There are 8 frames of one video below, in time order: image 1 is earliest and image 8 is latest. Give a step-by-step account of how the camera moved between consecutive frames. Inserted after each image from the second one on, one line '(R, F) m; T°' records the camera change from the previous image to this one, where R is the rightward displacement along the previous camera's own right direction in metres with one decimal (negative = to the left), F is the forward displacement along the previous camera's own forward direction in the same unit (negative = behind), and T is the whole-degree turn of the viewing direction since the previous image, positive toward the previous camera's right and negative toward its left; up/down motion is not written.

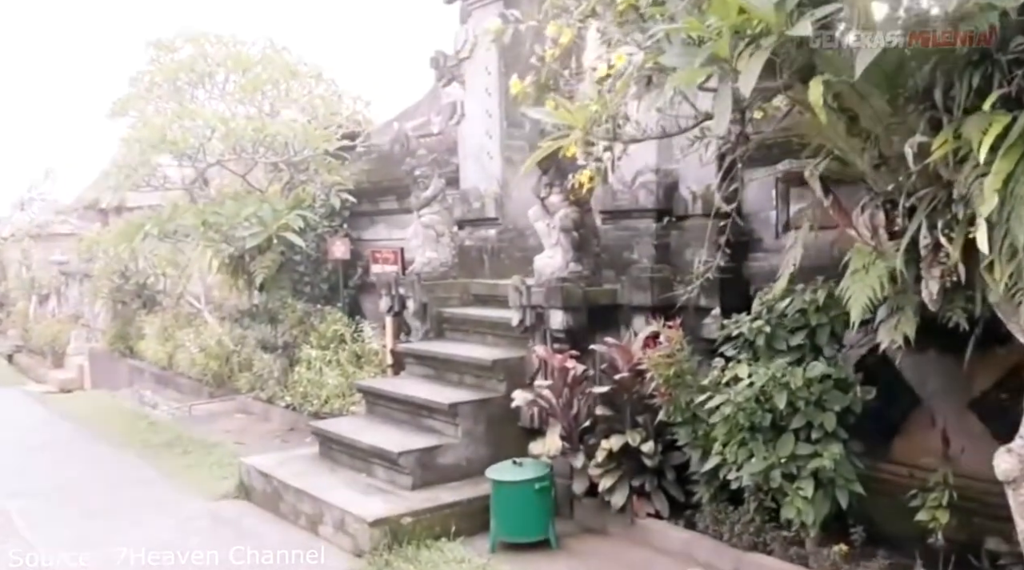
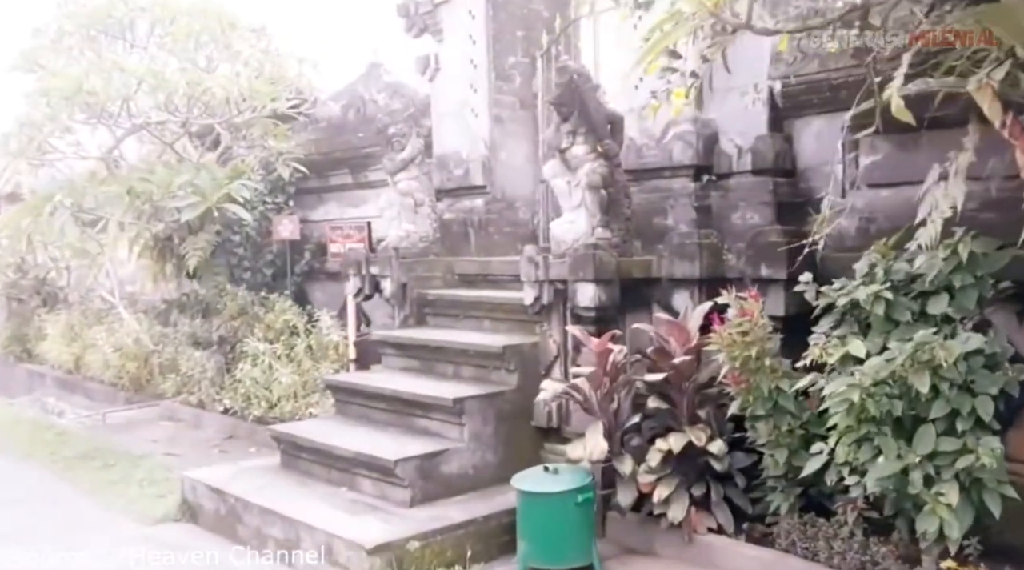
(-0.5, +0.9) m; +6°
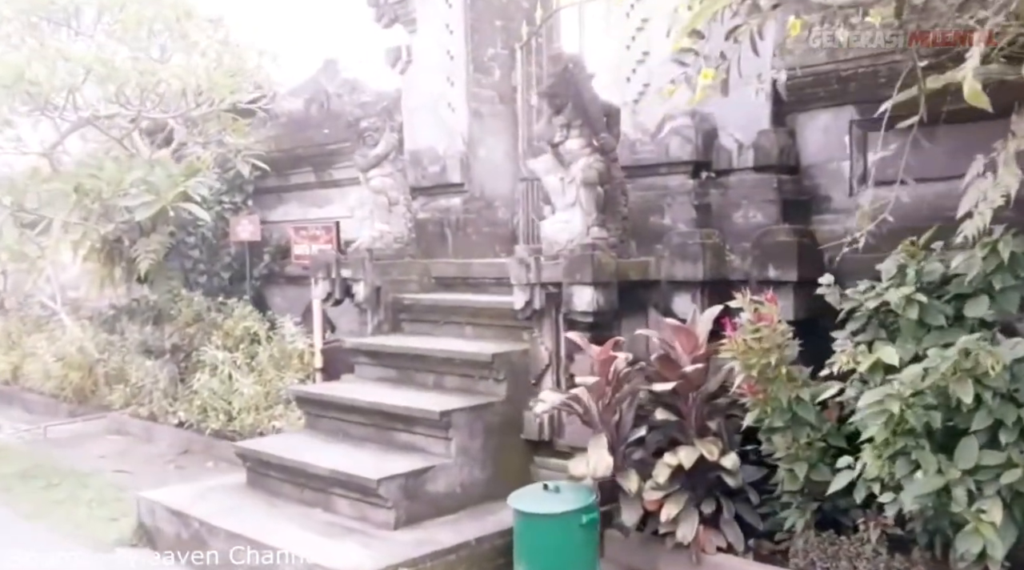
(-0.2, +0.3) m; +3°
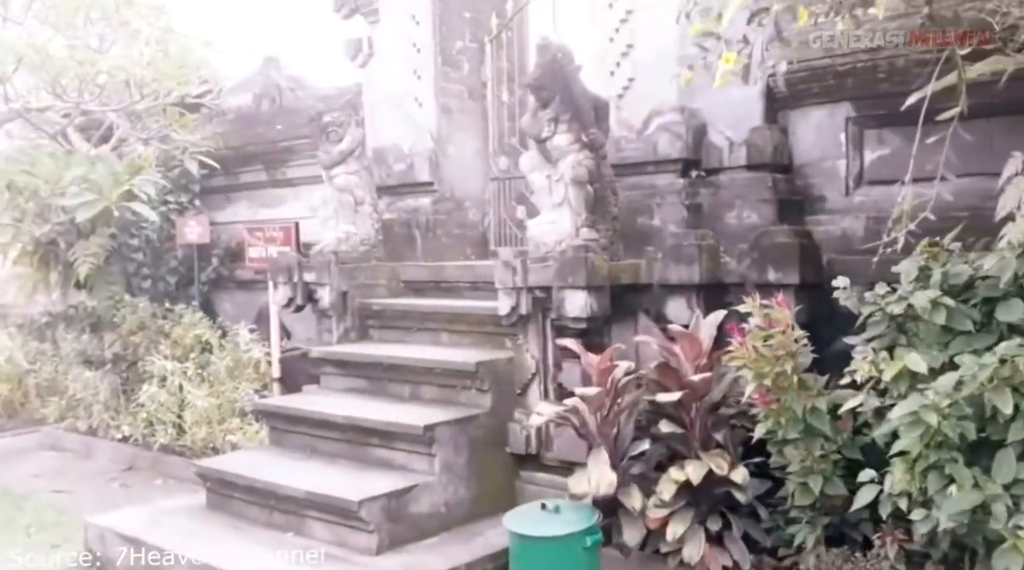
(-0.2, +0.2) m; +4°
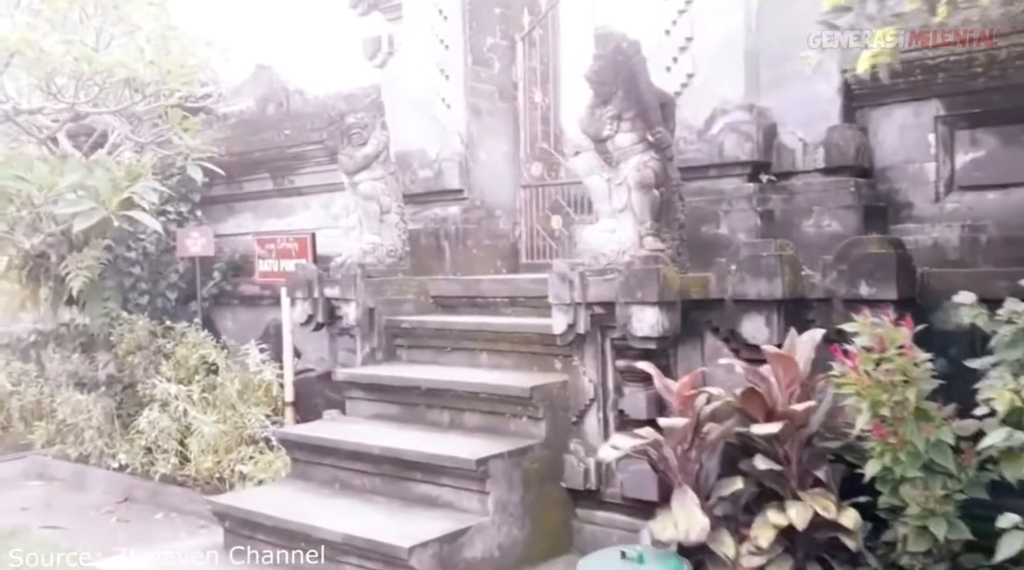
(-0.3, +0.4) m; +1°
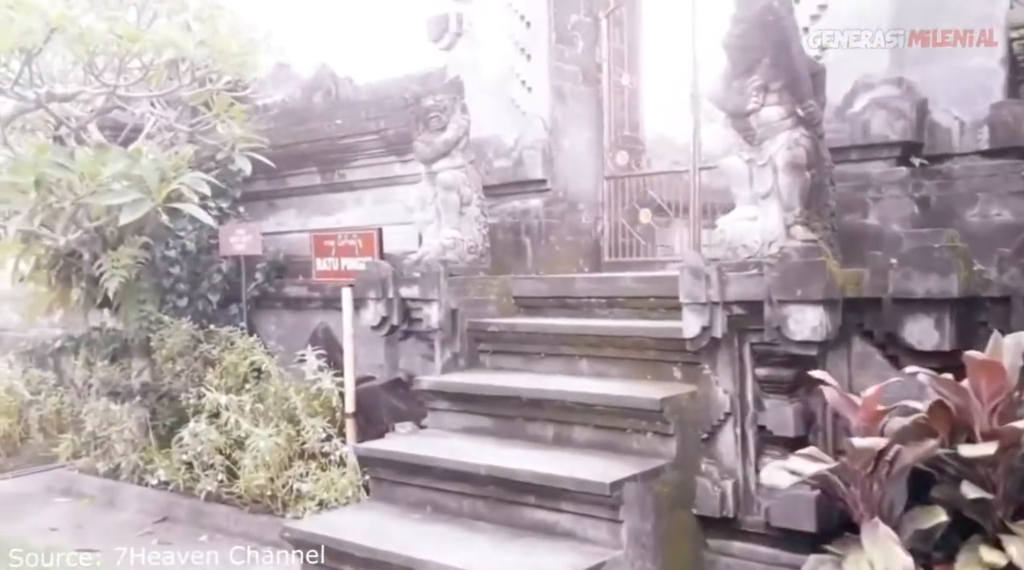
(-0.4, +0.5) m; 0°
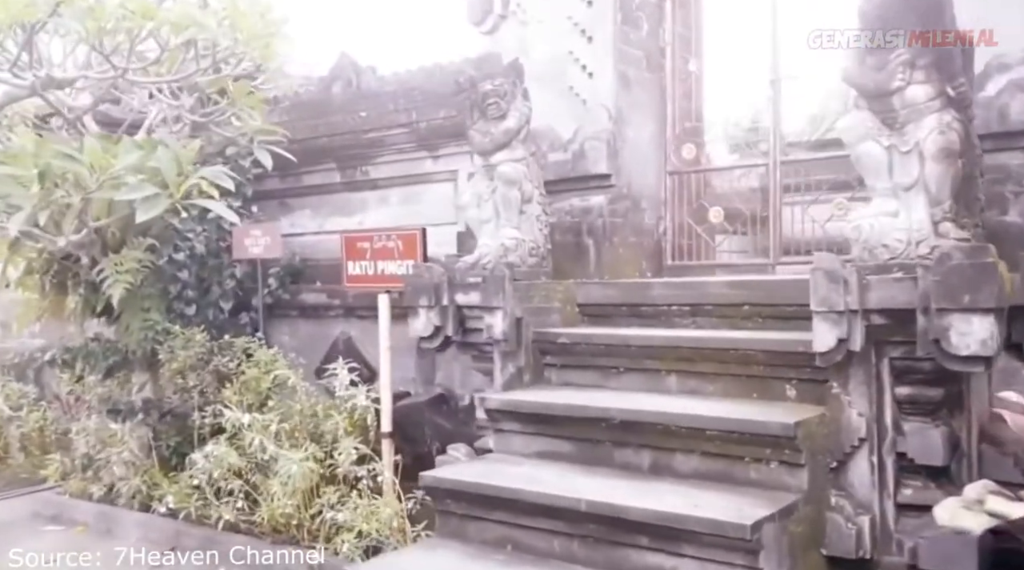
(-0.4, +0.4) m; +2°
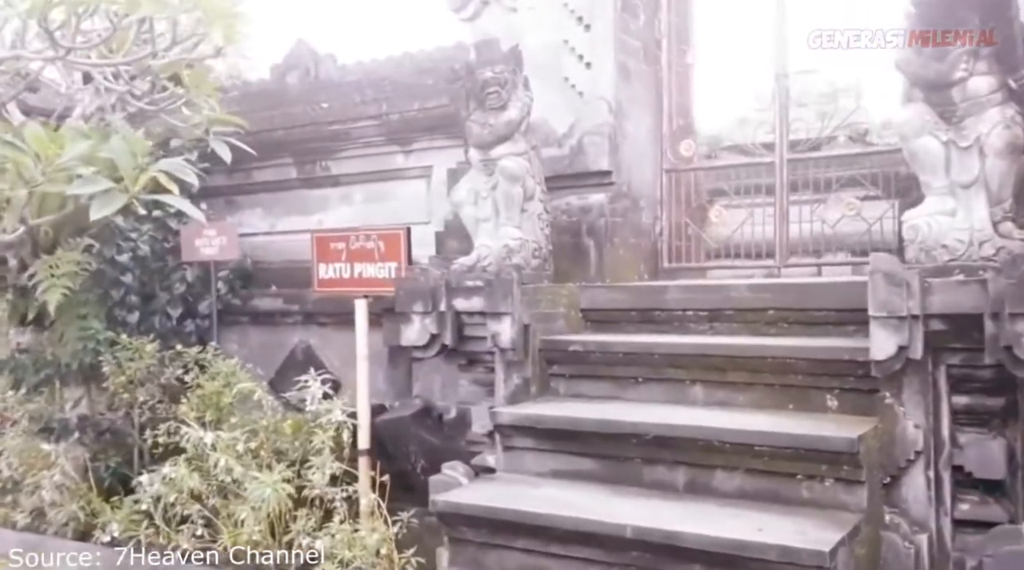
(-0.3, +0.3) m; +6°
